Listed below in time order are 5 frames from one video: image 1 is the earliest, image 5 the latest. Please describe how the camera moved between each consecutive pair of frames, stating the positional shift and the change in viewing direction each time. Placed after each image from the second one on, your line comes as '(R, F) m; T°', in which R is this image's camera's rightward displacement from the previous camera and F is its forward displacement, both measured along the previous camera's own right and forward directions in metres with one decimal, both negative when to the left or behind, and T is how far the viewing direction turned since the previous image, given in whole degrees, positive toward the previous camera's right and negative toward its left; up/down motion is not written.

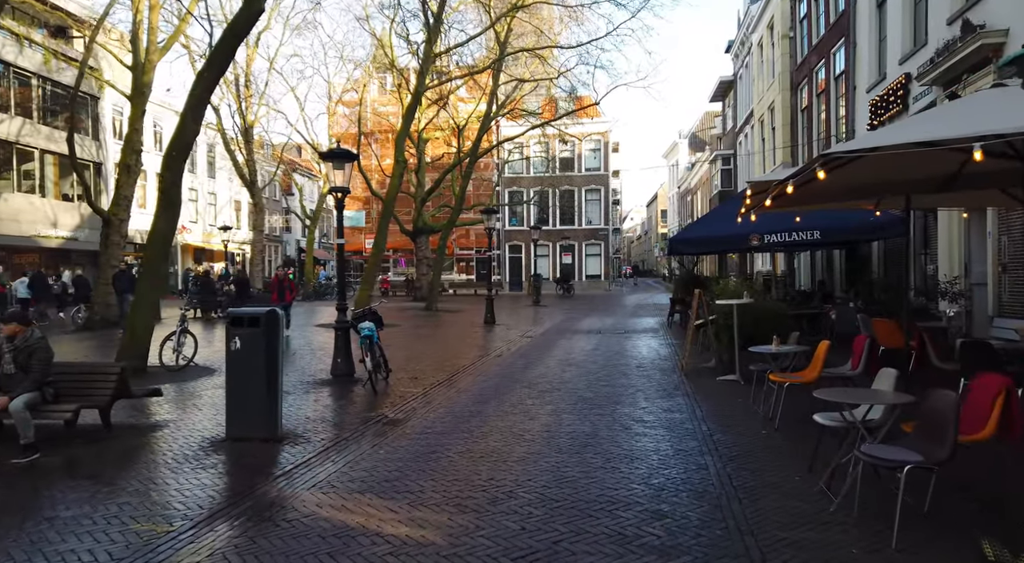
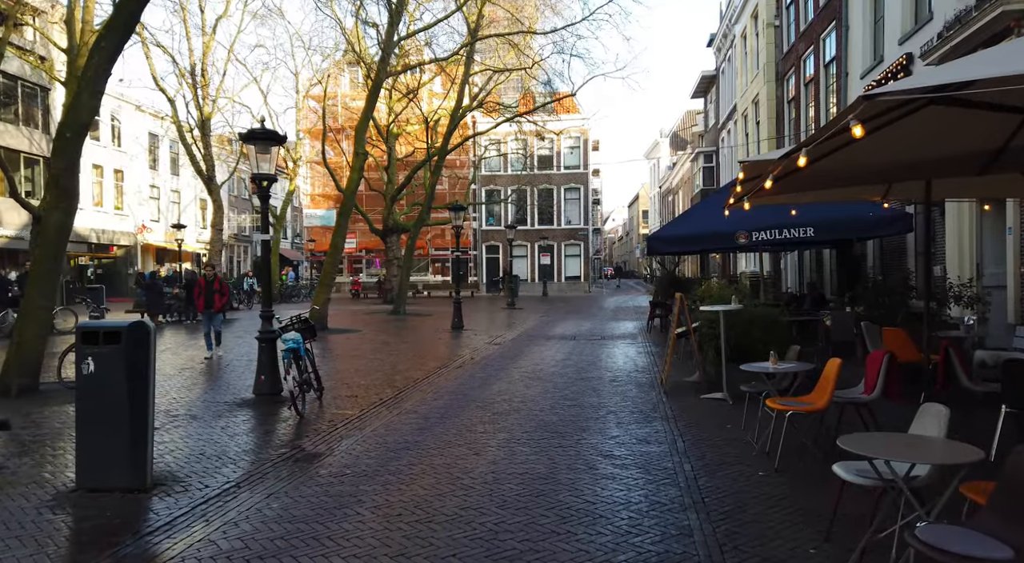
(+0.4, +1.4) m; +1°
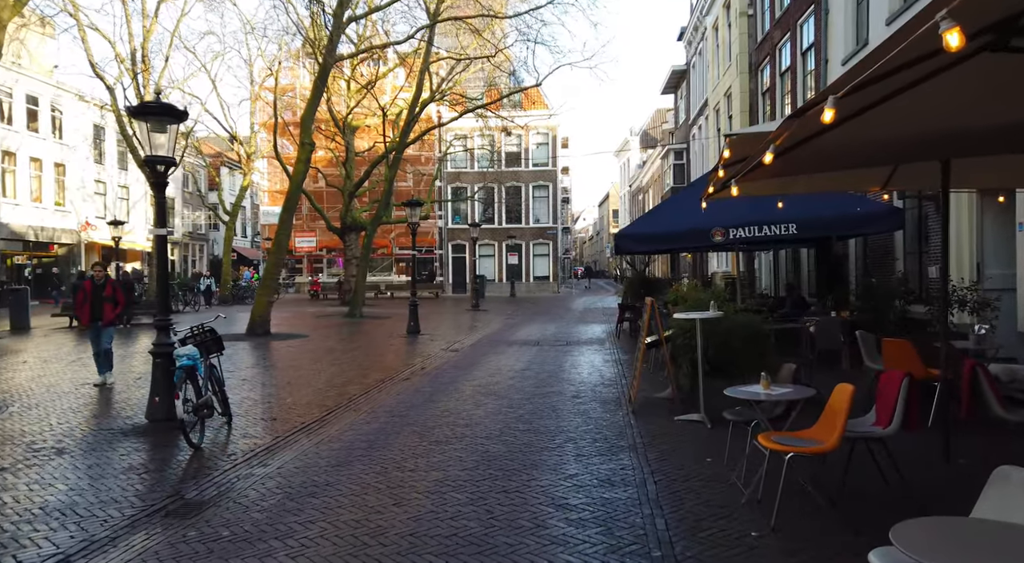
(+0.3, +1.3) m; +2°
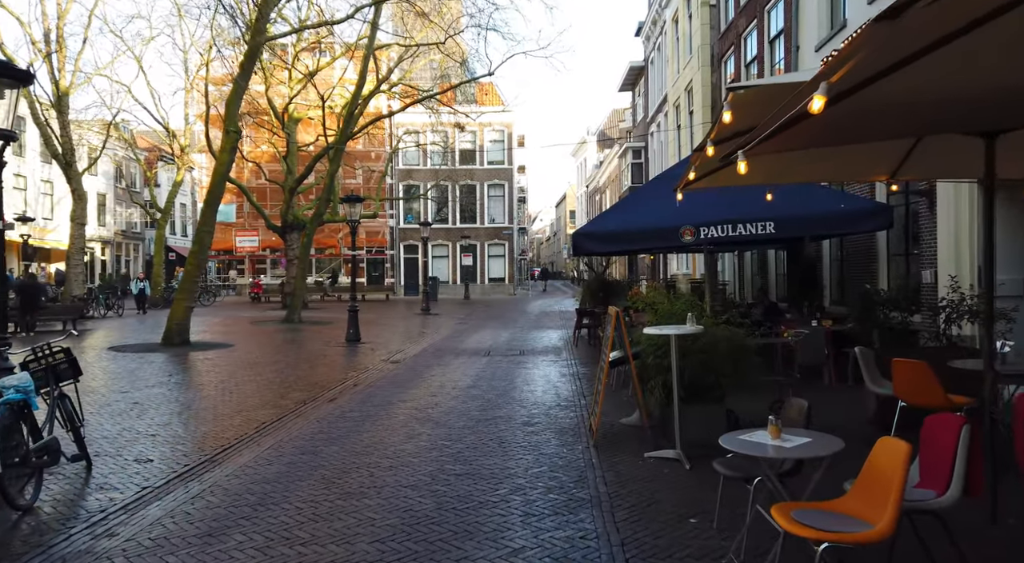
(+0.2, +1.4) m; +3°
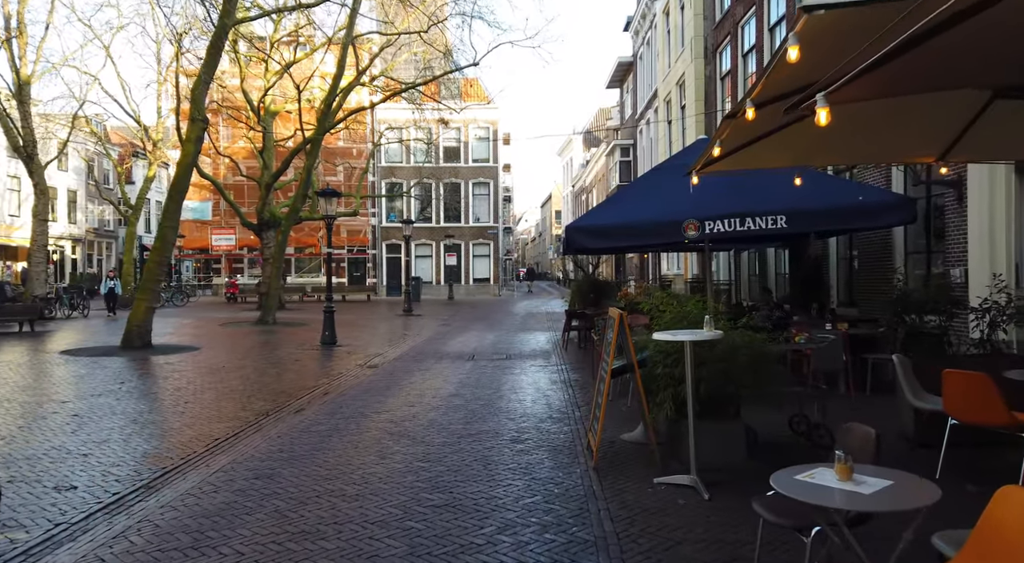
(0.0, +0.9) m; +1°
